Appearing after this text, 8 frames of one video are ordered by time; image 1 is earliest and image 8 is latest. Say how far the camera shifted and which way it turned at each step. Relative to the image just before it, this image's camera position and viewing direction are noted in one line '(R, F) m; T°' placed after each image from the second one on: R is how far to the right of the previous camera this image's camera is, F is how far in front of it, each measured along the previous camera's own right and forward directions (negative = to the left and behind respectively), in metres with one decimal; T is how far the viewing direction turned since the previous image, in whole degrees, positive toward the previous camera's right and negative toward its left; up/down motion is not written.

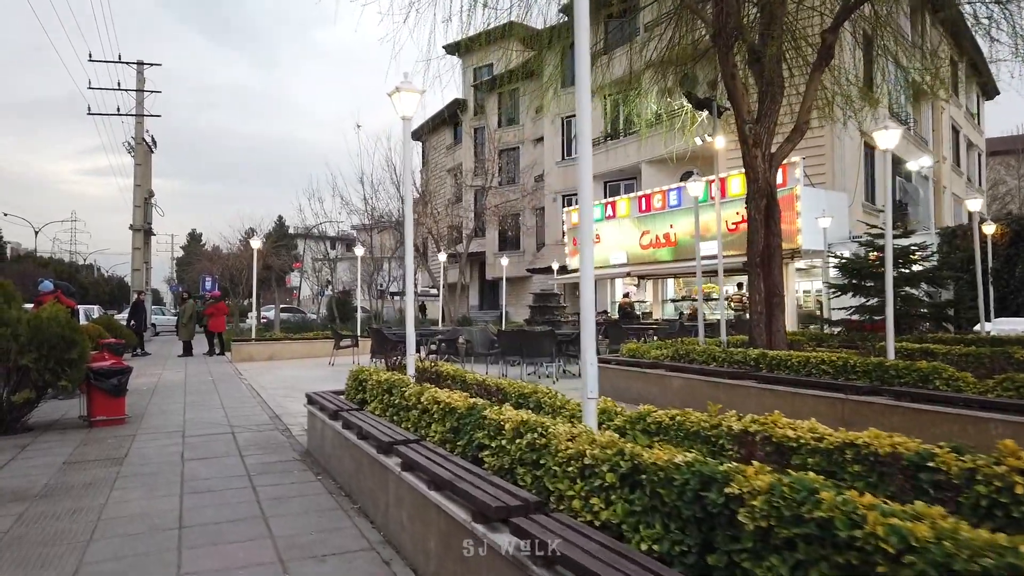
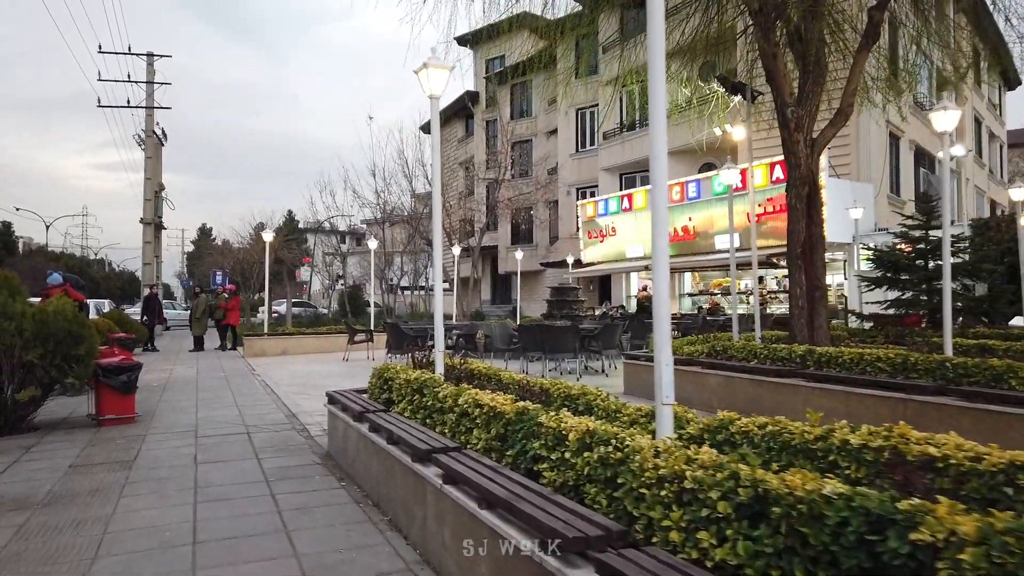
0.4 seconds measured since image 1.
(-0.2, +0.4) m; -1°
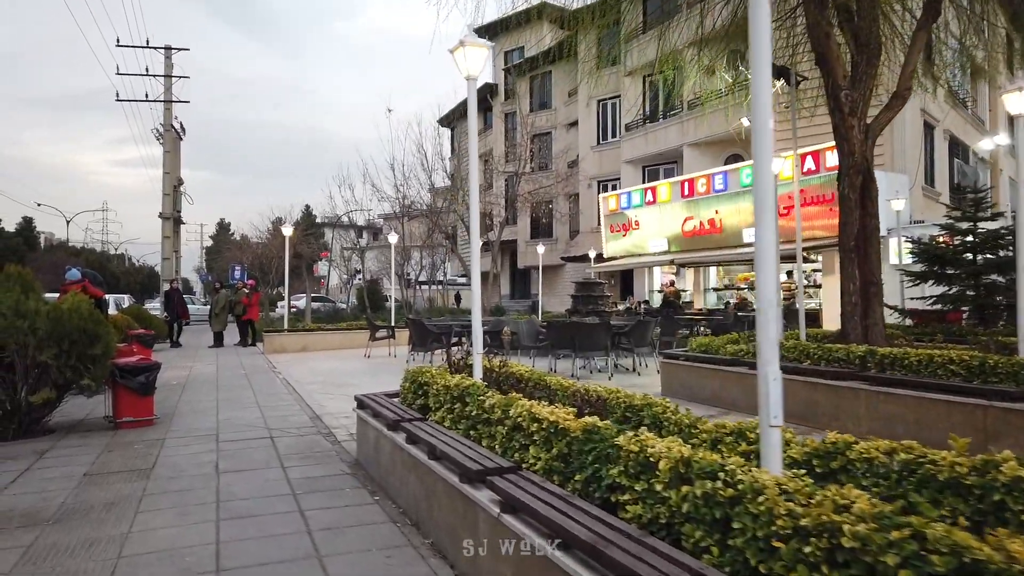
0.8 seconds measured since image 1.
(-0.2, +0.4) m; -1°
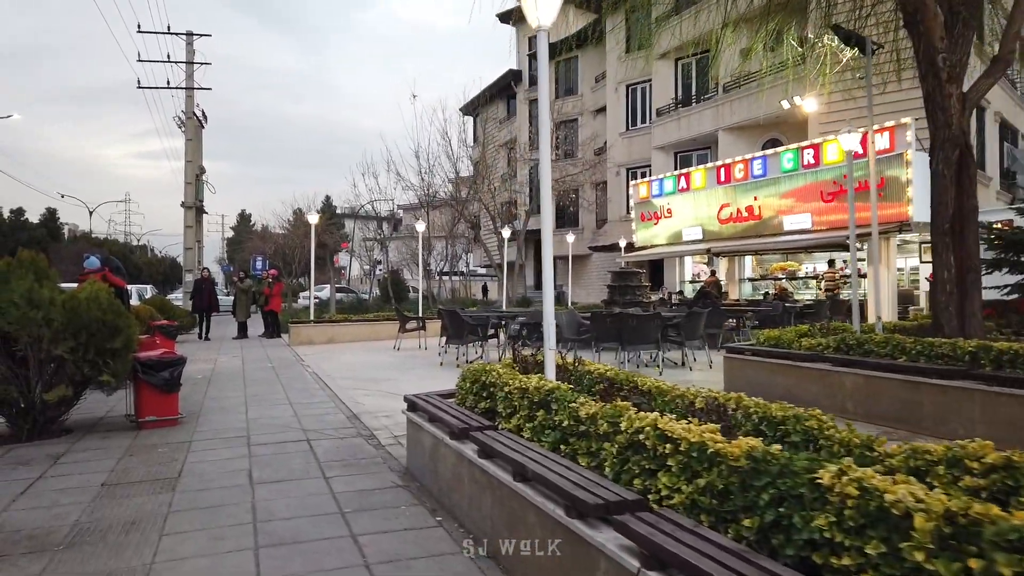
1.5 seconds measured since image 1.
(-0.3, +0.7) m; -1°
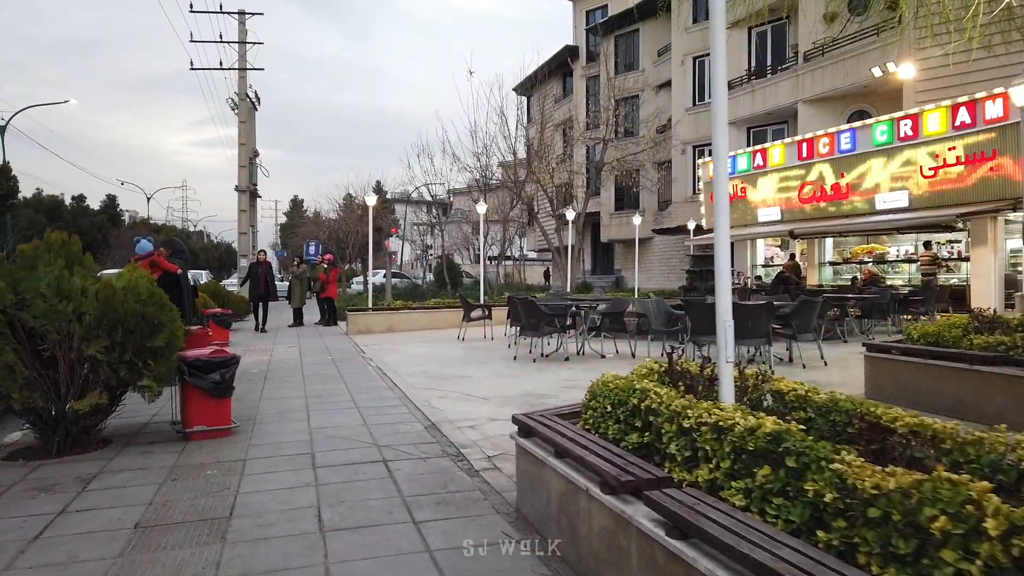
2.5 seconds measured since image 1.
(-0.5, +1.2) m; -4°
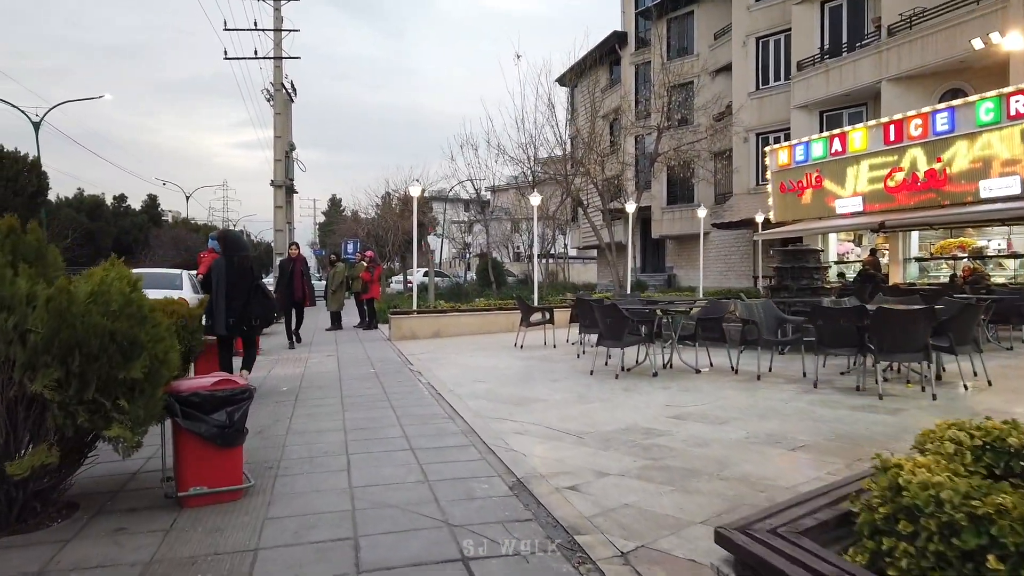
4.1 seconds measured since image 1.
(-0.5, +1.7) m; -3°
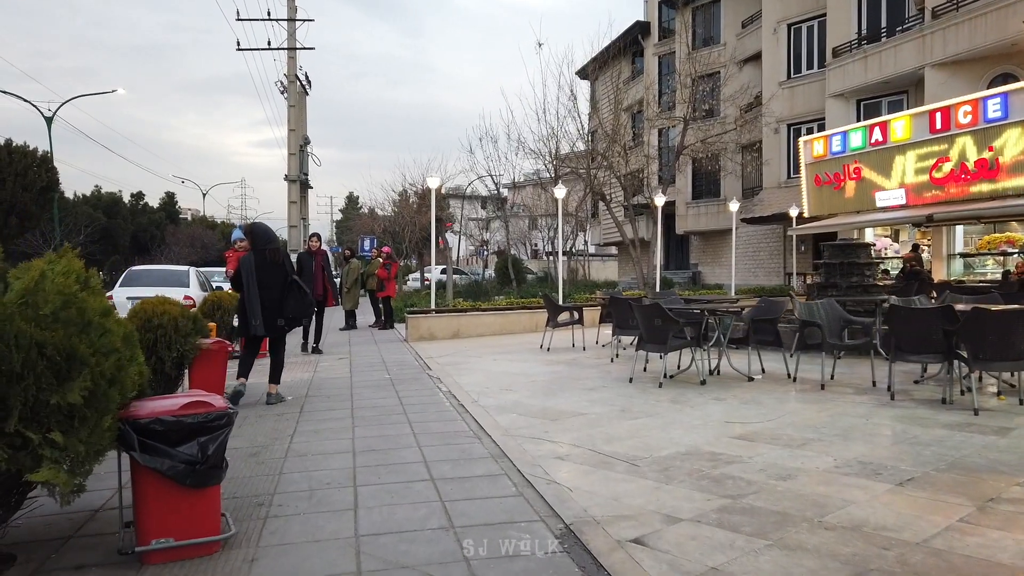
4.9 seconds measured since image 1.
(-0.1, +0.9) m; -1°
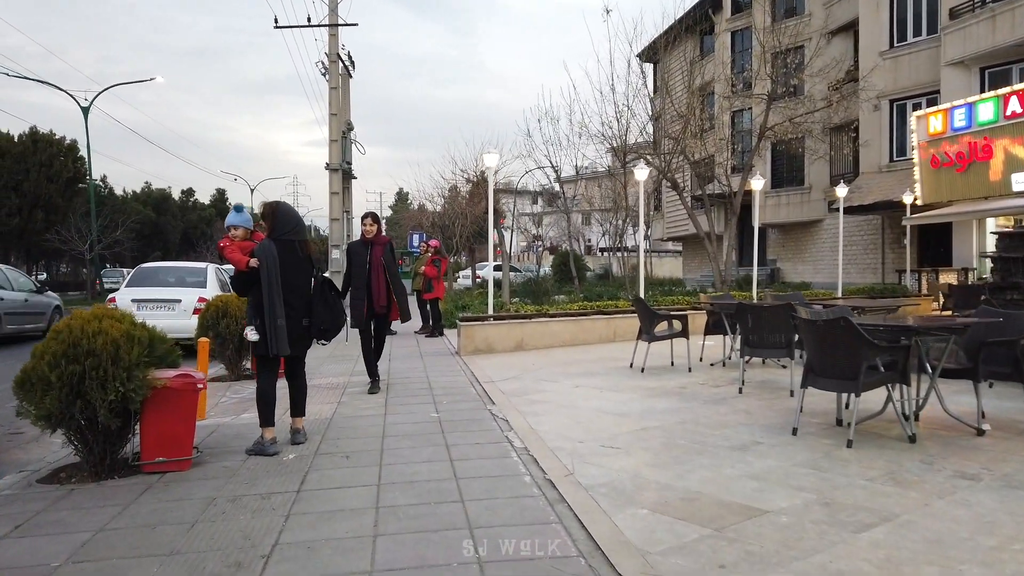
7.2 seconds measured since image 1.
(-0.4, +2.5) m; -4°
